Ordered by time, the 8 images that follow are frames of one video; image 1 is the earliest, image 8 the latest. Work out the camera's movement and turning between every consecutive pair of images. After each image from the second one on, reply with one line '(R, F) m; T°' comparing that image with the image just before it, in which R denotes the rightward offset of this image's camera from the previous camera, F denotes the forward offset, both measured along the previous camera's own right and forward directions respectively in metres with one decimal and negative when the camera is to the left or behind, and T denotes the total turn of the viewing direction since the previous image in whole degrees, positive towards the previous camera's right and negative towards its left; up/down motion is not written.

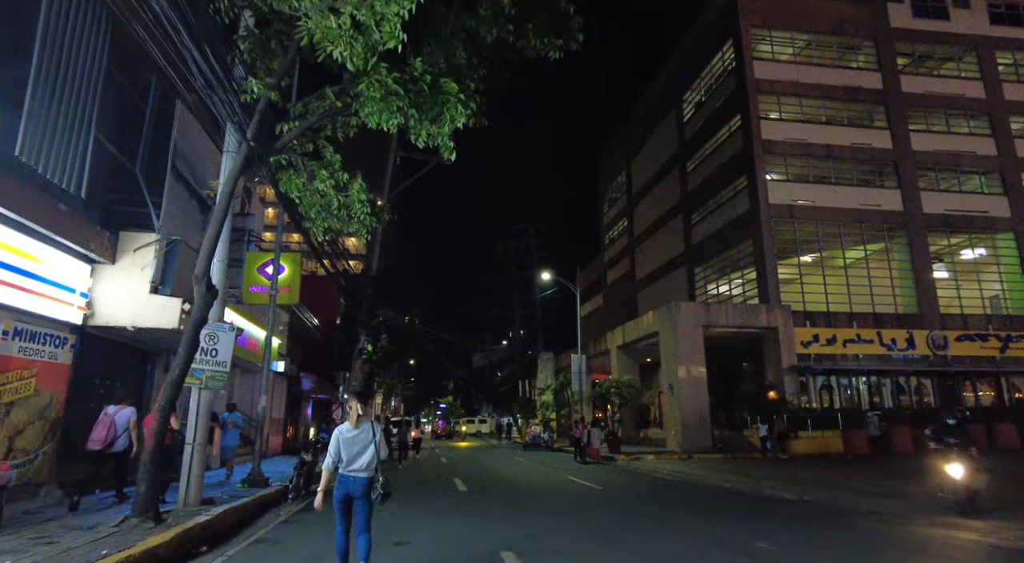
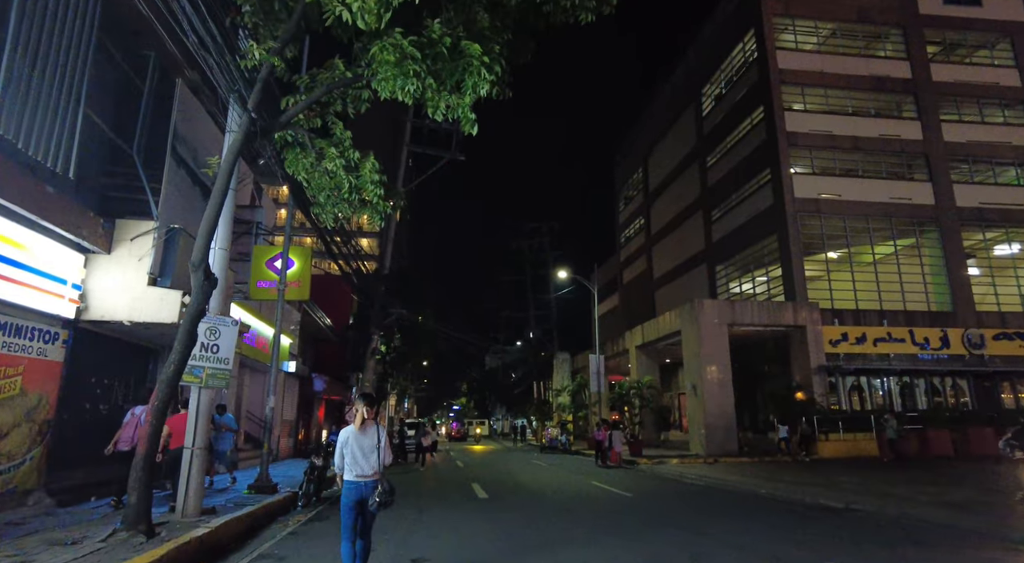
(-0.2, +0.8) m; -1°
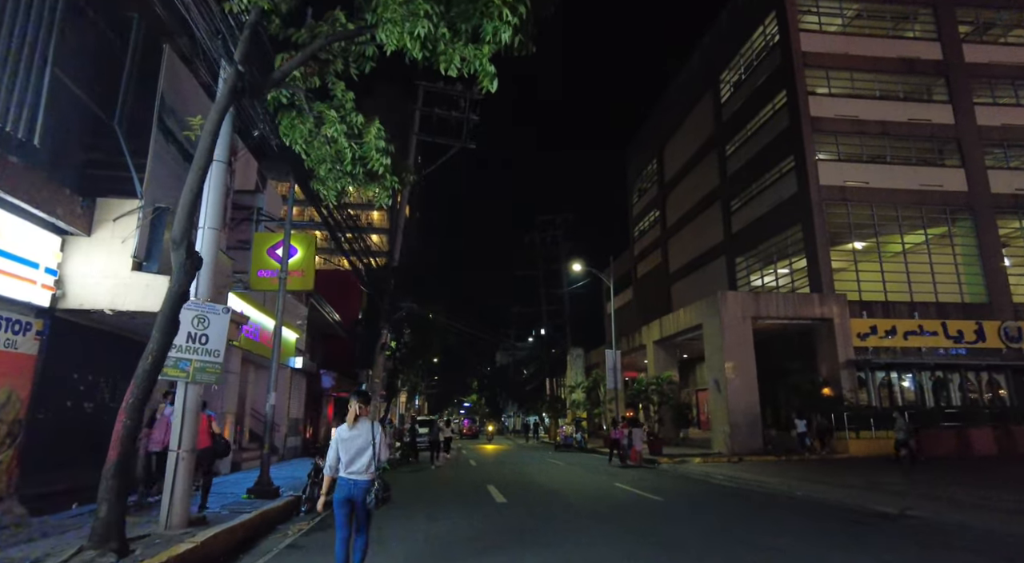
(-0.2, +0.9) m; -1°
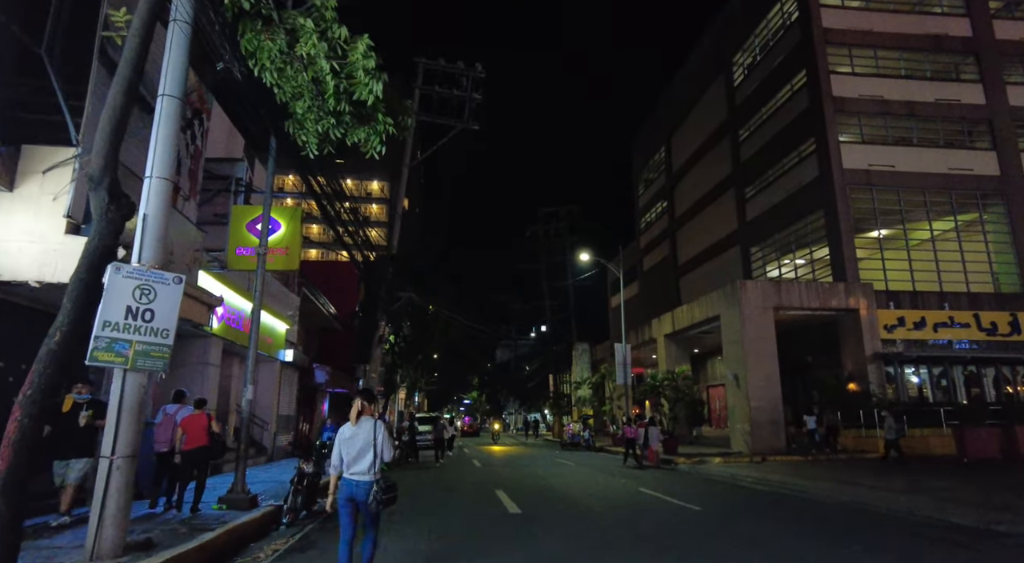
(-0.2, +1.5) m; 0°
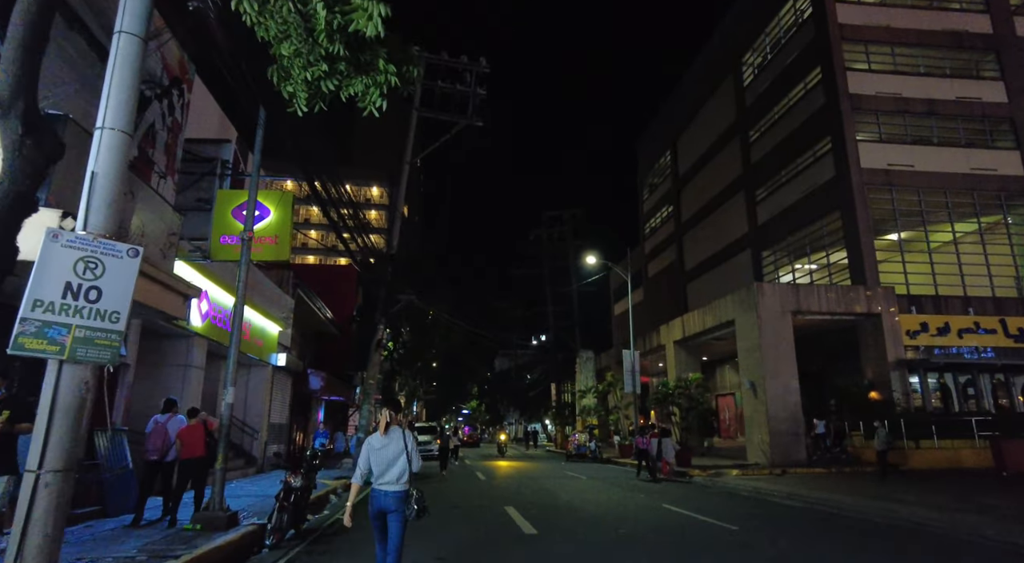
(-0.2, +1.1) m; 0°
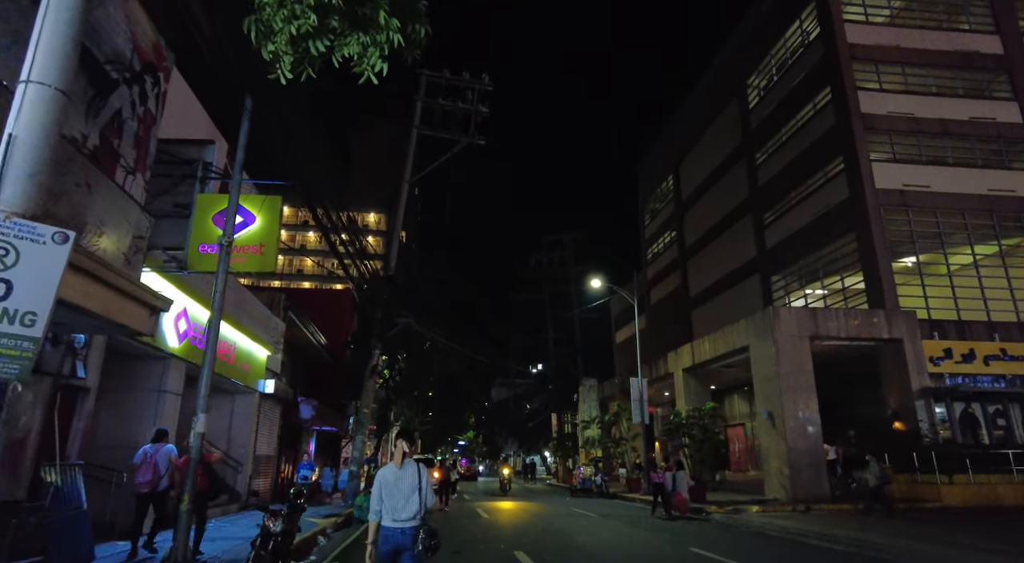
(-0.2, +1.1) m; 0°
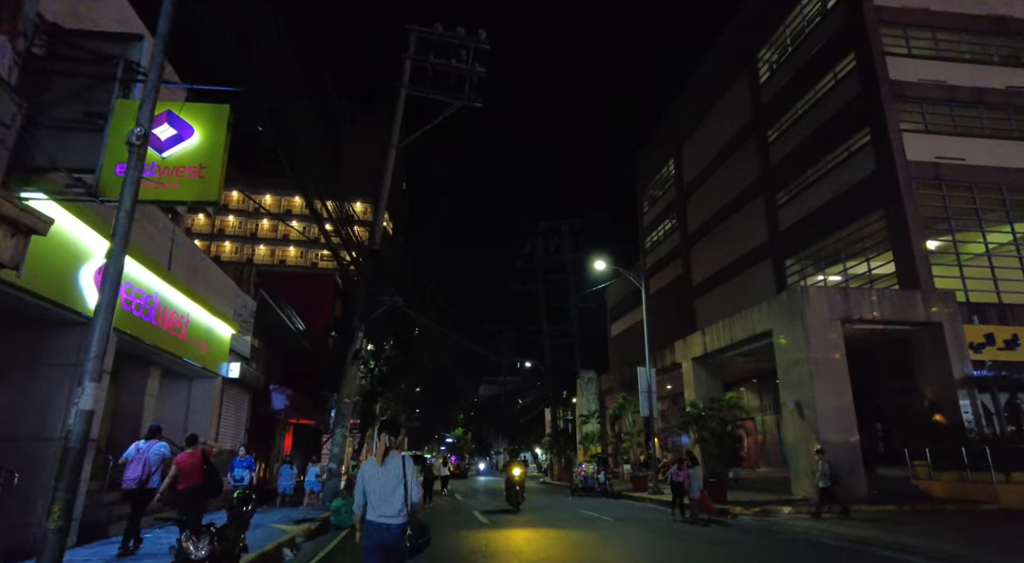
(-0.4, +2.3) m; +1°
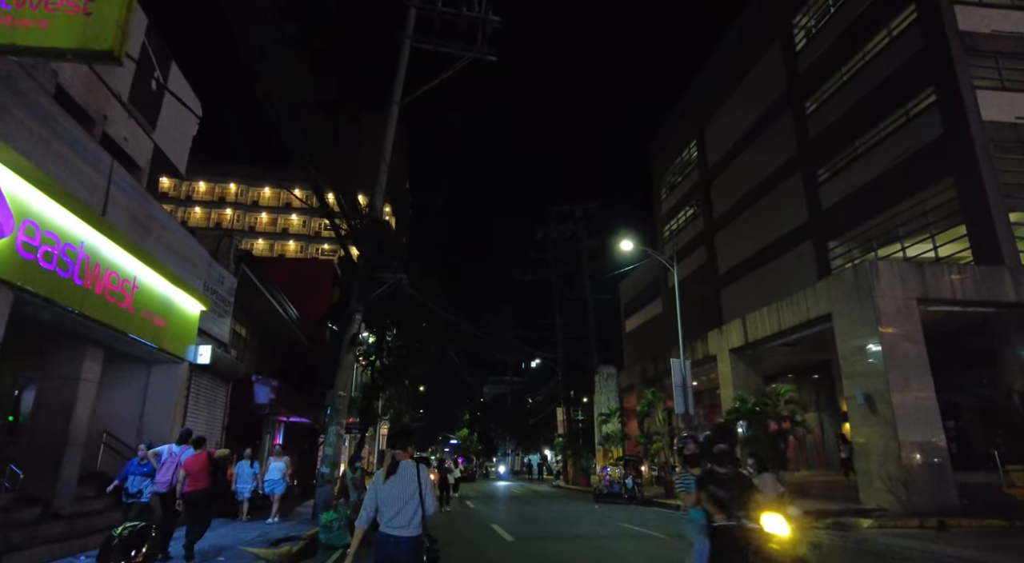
(-0.5, +2.7) m; 0°
